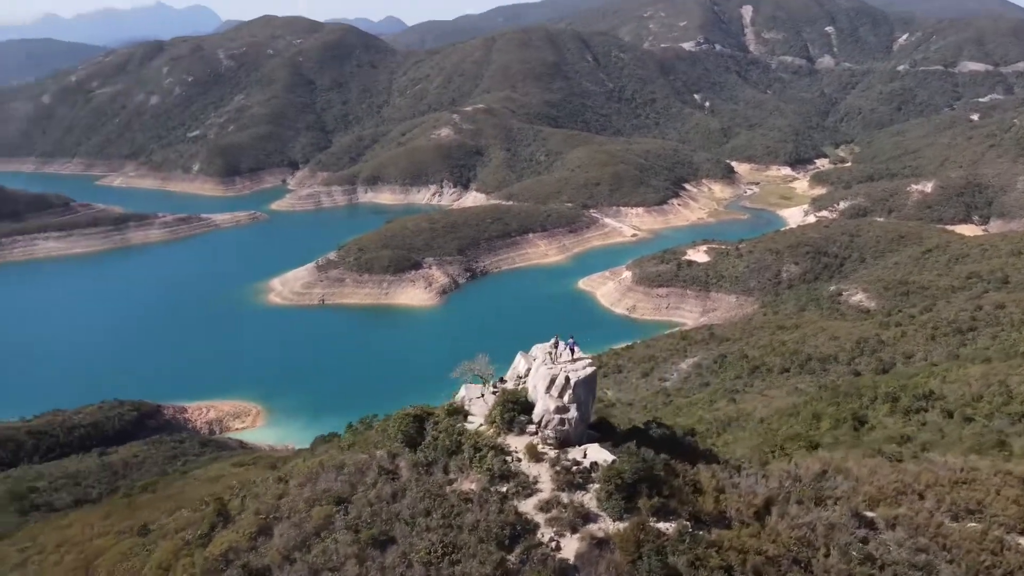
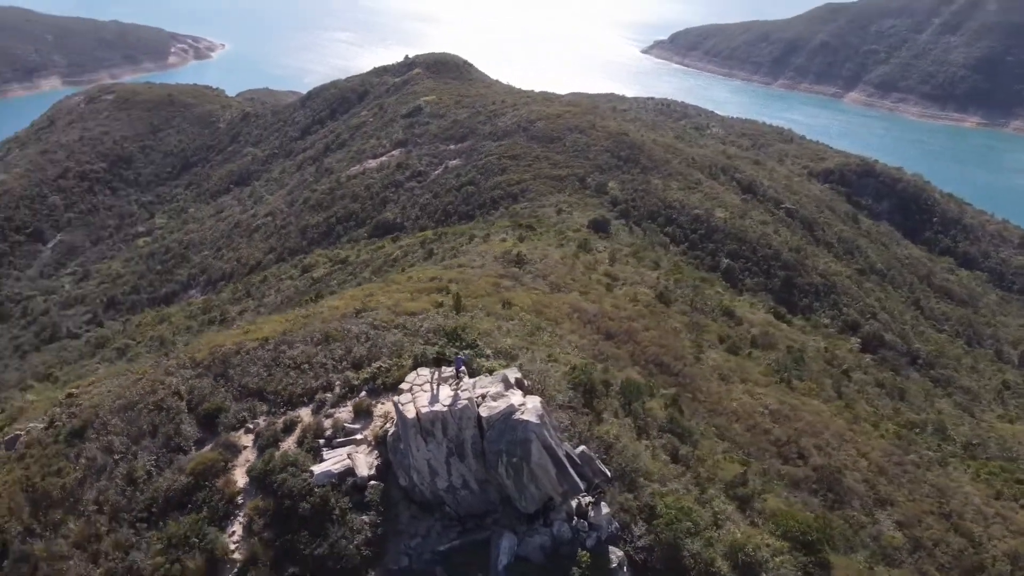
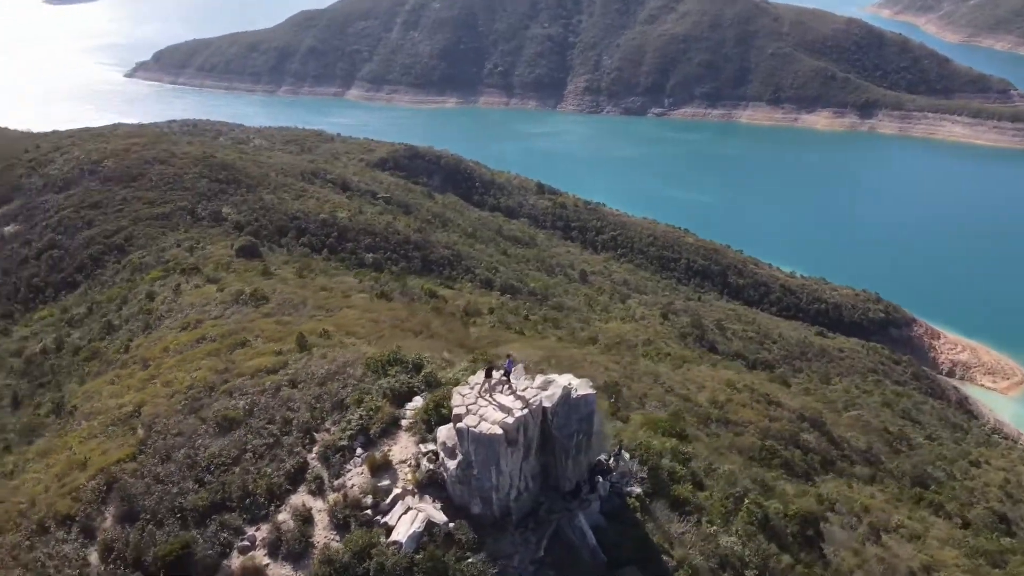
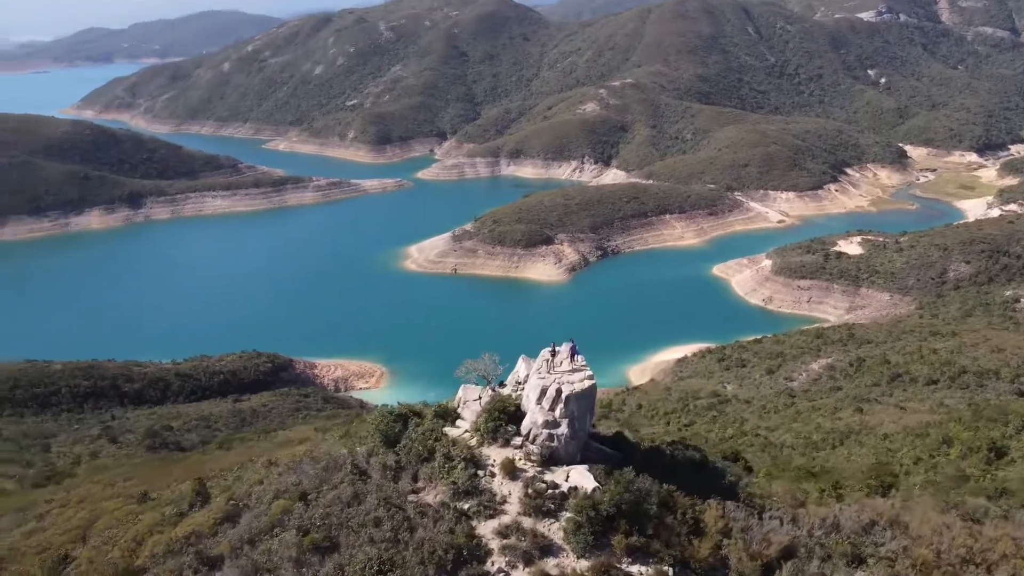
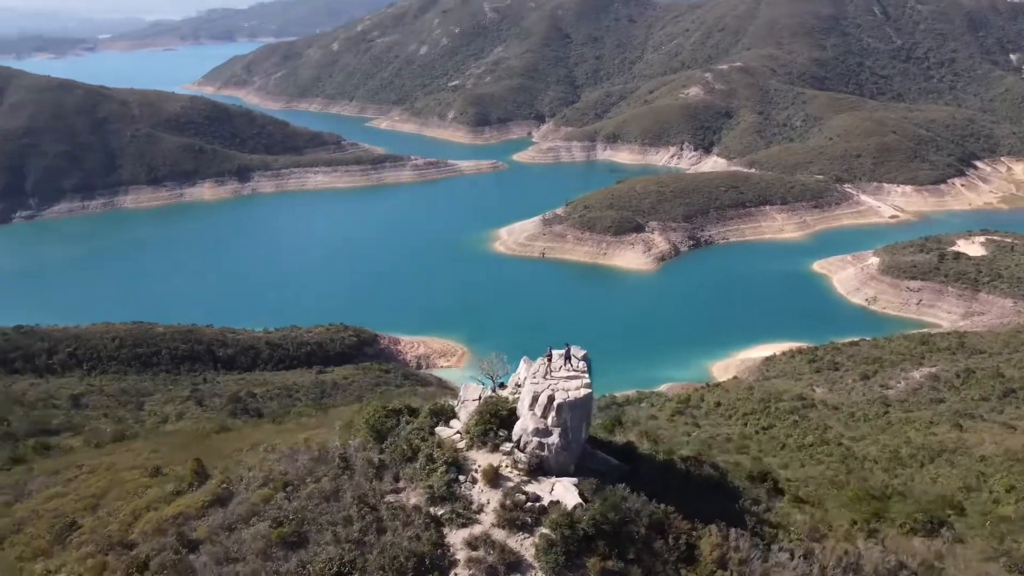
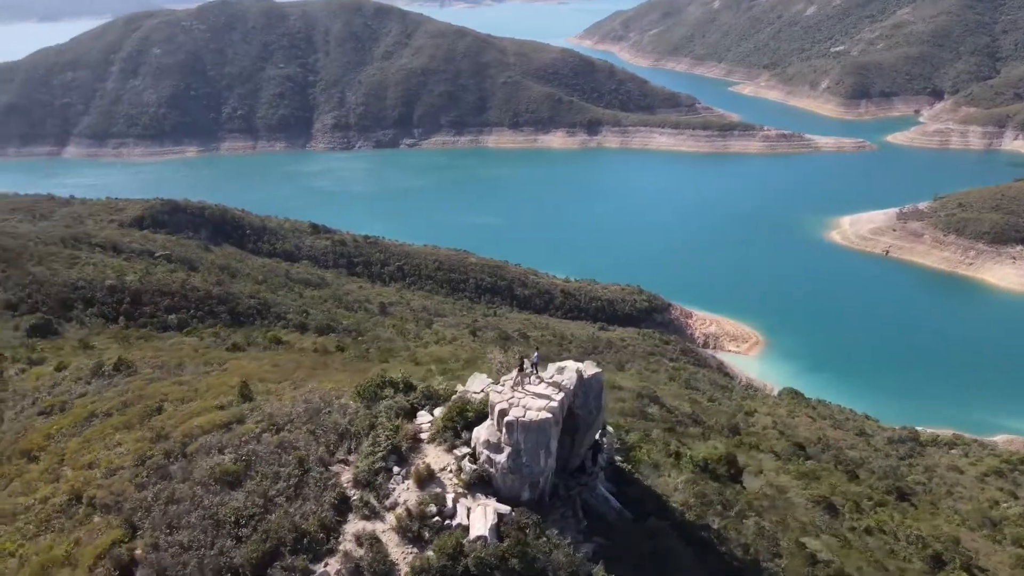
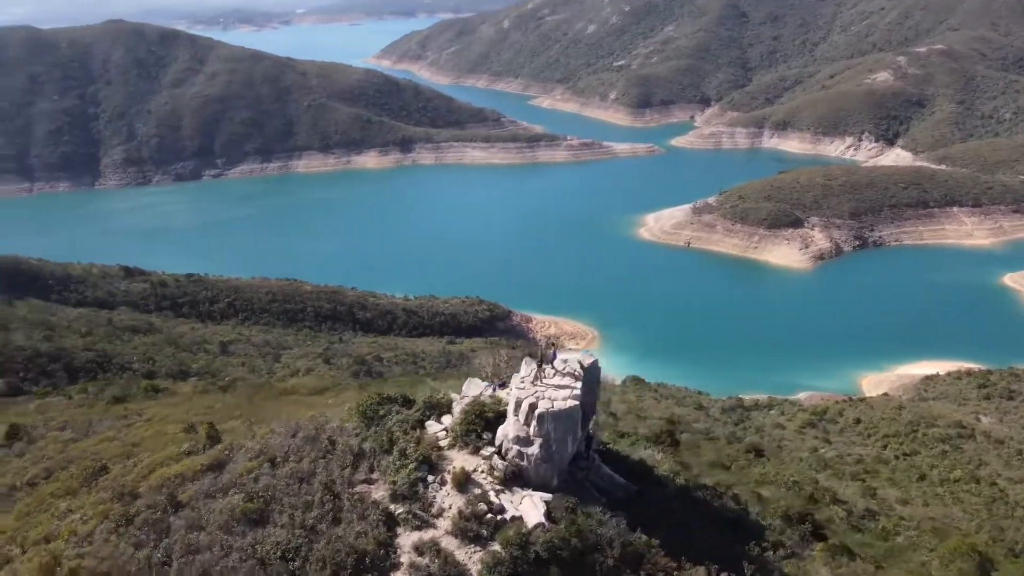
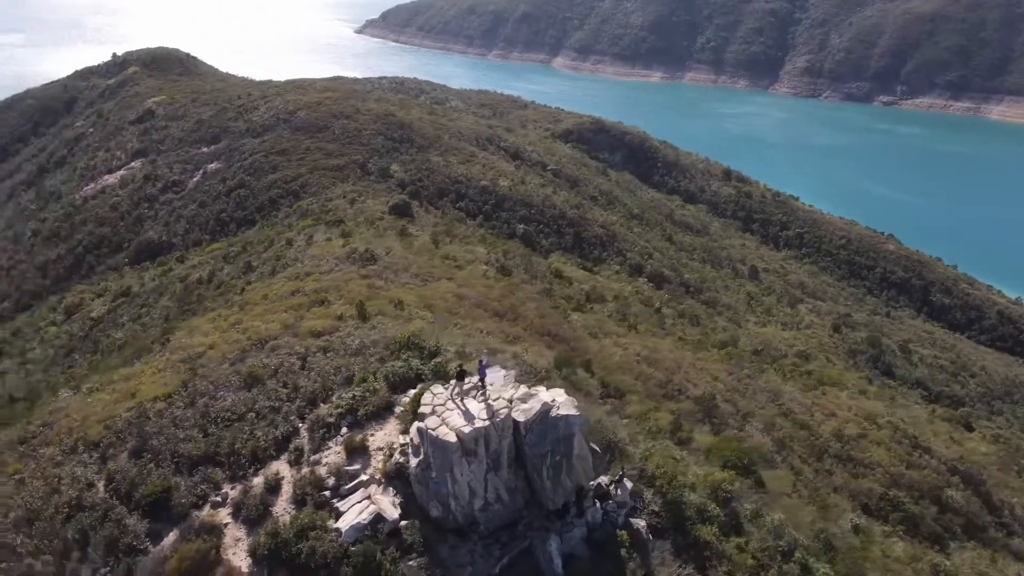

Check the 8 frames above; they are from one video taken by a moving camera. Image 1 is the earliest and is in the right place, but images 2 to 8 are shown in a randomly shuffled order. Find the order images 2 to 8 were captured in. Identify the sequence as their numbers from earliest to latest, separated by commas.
4, 5, 7, 6, 3, 8, 2
